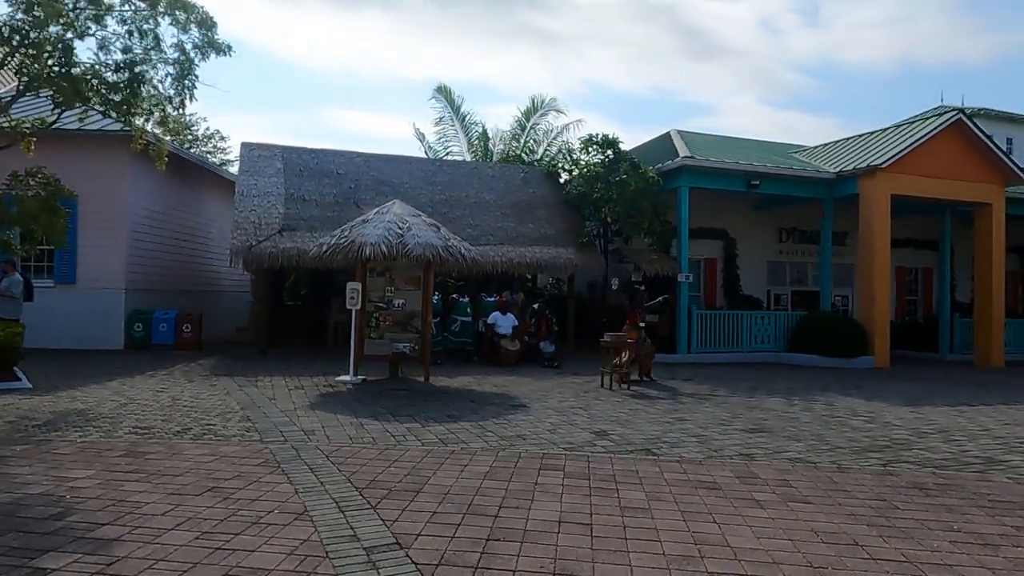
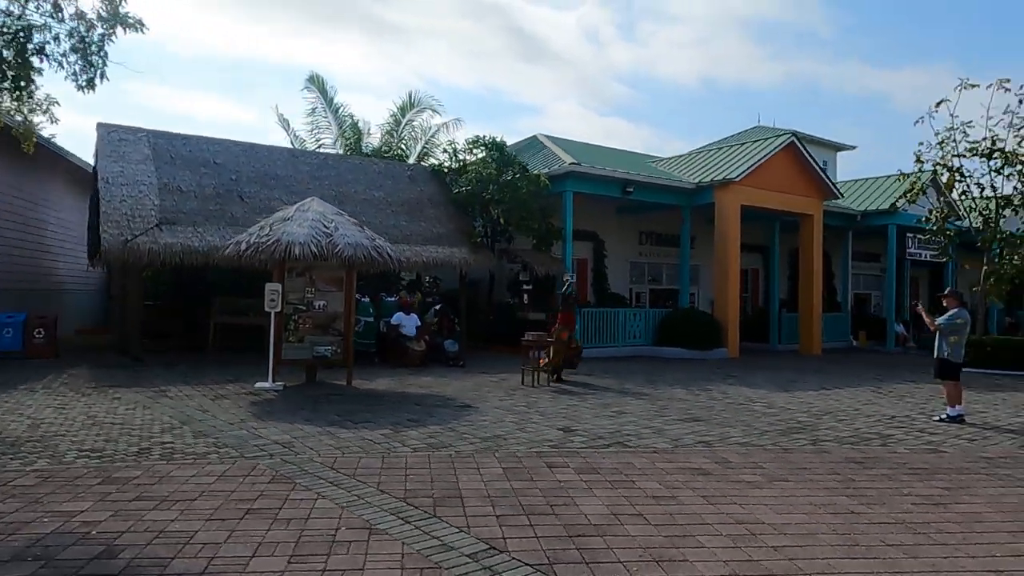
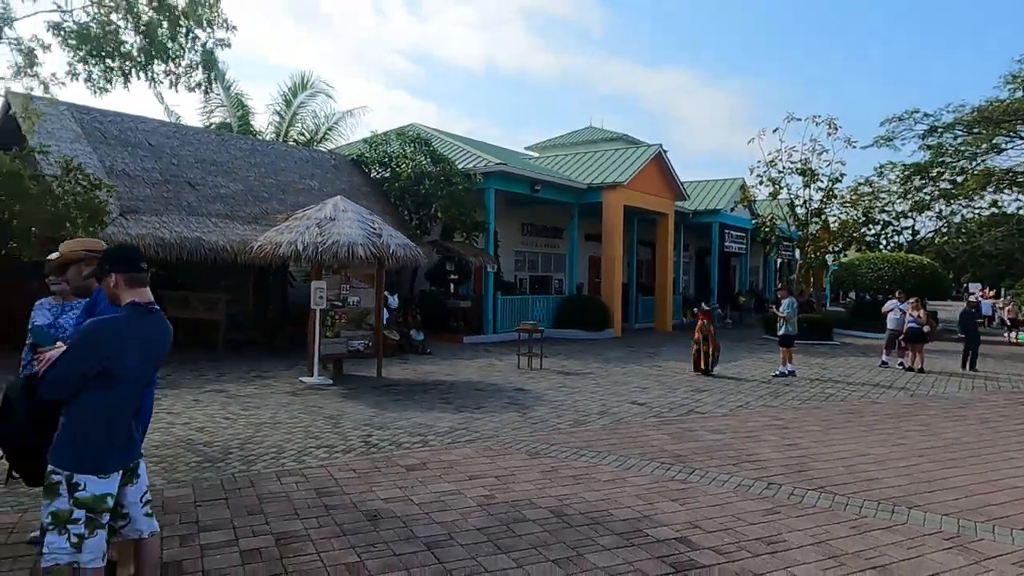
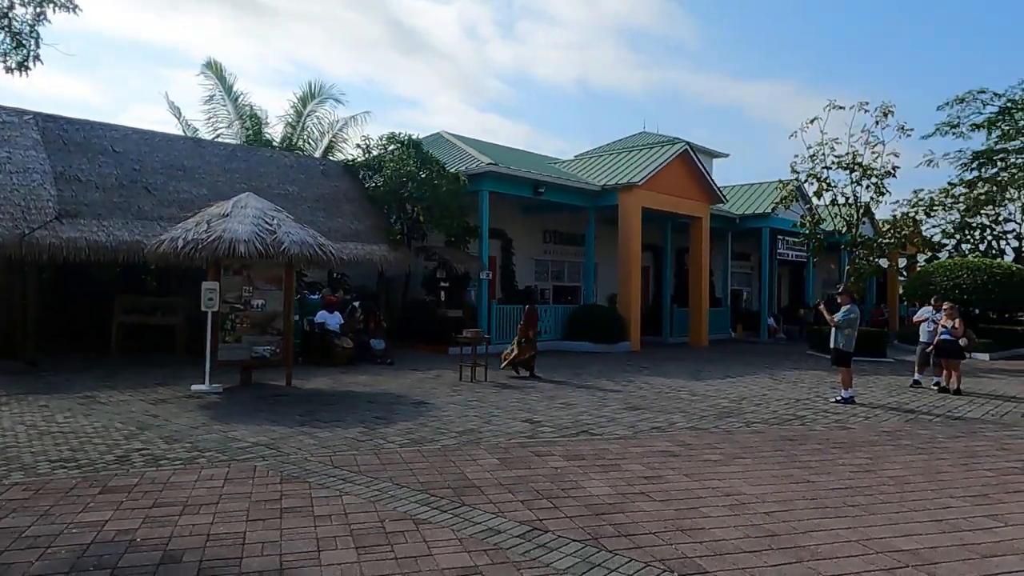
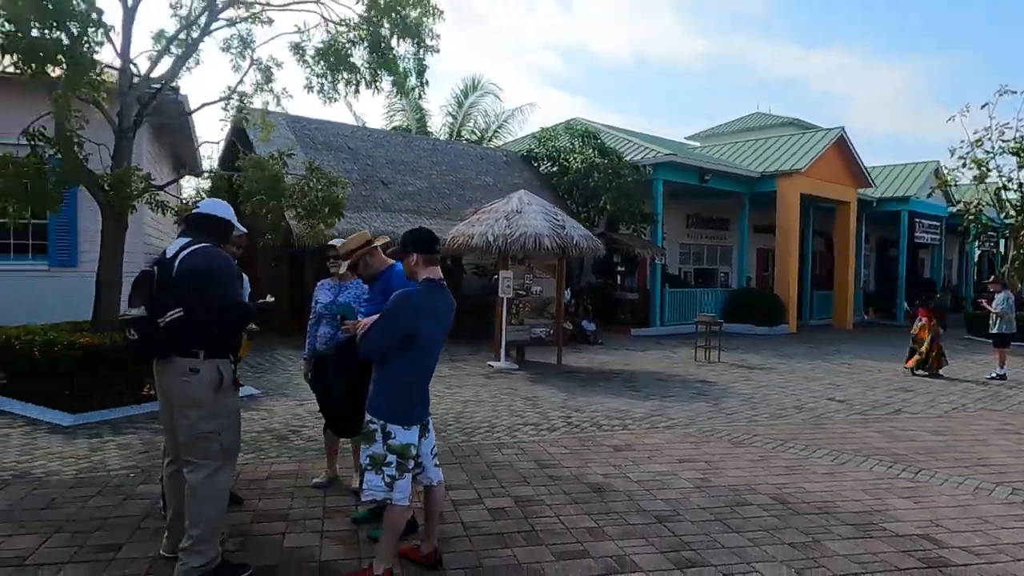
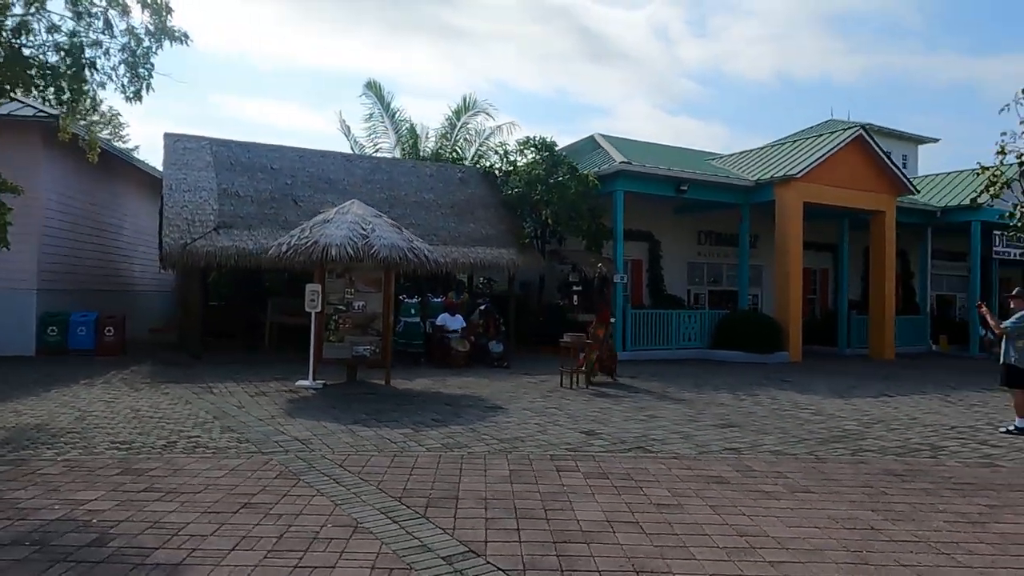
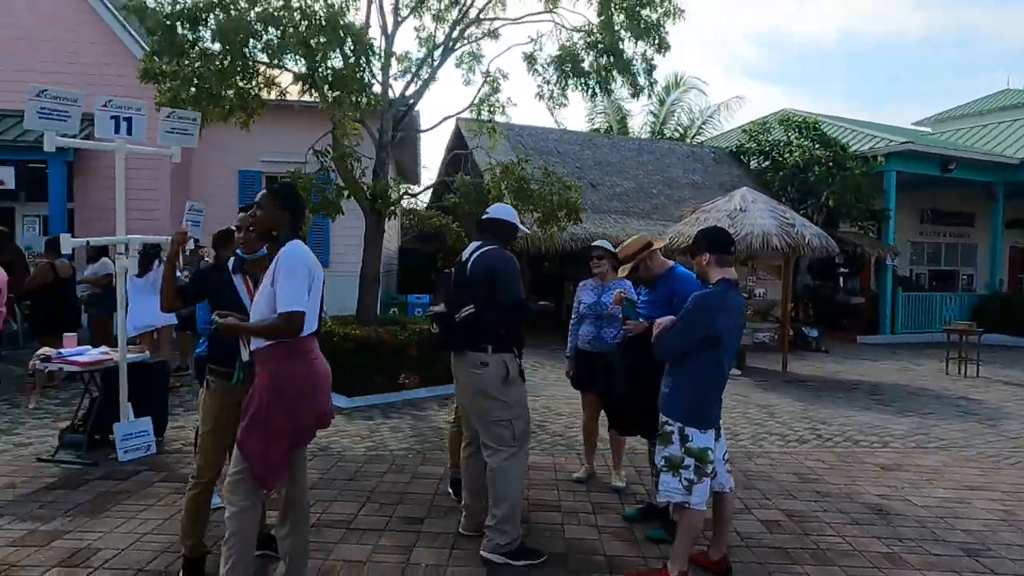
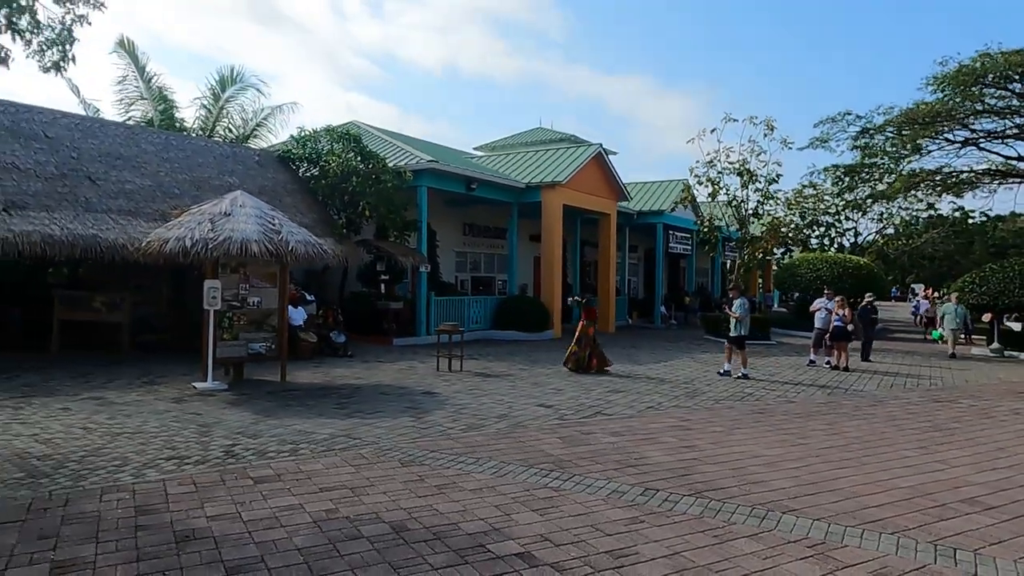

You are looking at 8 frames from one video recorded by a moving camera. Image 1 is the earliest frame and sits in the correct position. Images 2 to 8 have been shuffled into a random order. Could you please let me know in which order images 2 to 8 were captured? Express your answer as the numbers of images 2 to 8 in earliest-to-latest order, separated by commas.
6, 2, 4, 8, 3, 5, 7
